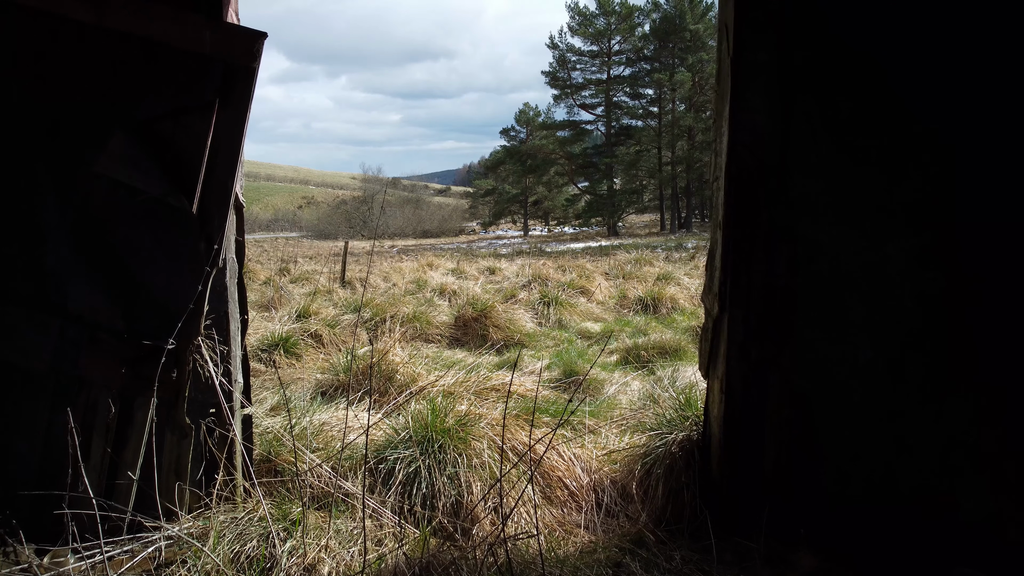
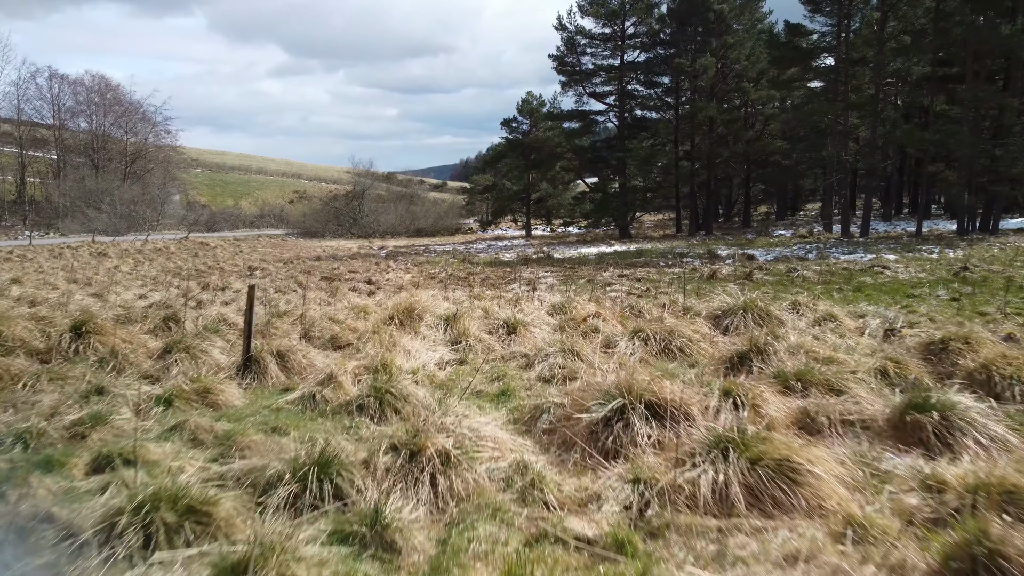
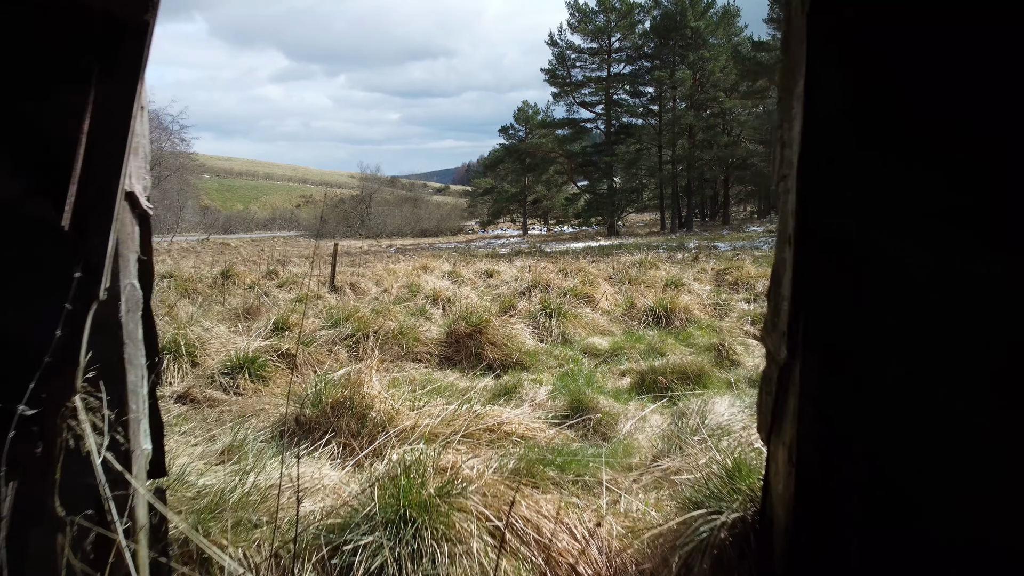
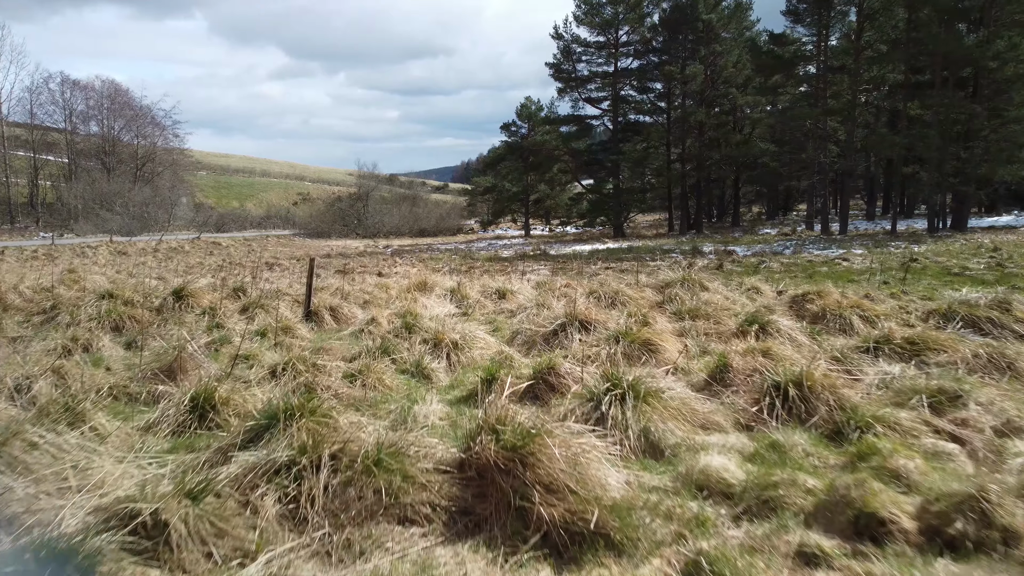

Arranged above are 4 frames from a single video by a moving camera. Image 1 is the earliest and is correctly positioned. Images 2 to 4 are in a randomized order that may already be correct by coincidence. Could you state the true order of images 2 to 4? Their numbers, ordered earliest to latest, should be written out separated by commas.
3, 4, 2
